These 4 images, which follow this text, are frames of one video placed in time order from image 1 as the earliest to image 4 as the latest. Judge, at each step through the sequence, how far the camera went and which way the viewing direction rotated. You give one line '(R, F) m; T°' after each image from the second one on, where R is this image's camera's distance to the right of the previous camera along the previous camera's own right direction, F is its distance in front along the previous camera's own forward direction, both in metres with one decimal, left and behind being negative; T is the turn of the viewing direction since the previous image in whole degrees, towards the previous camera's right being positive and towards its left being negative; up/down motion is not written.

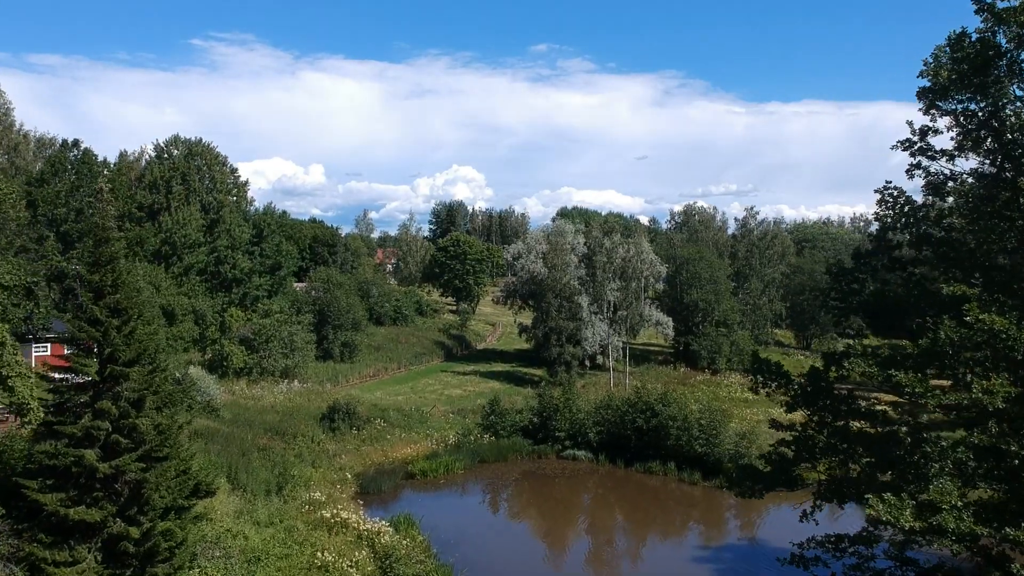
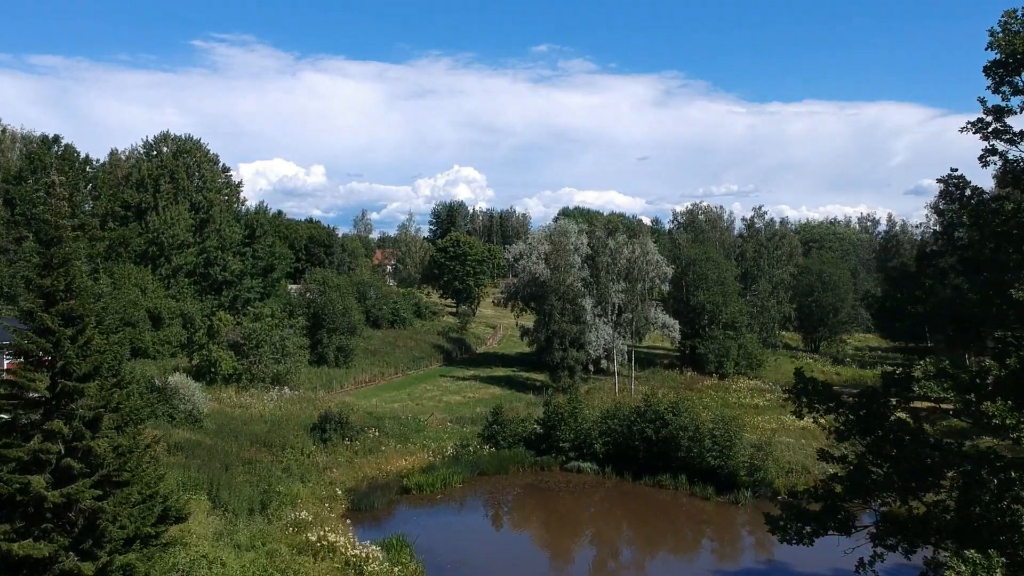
(0.0, +1.4) m; 0°
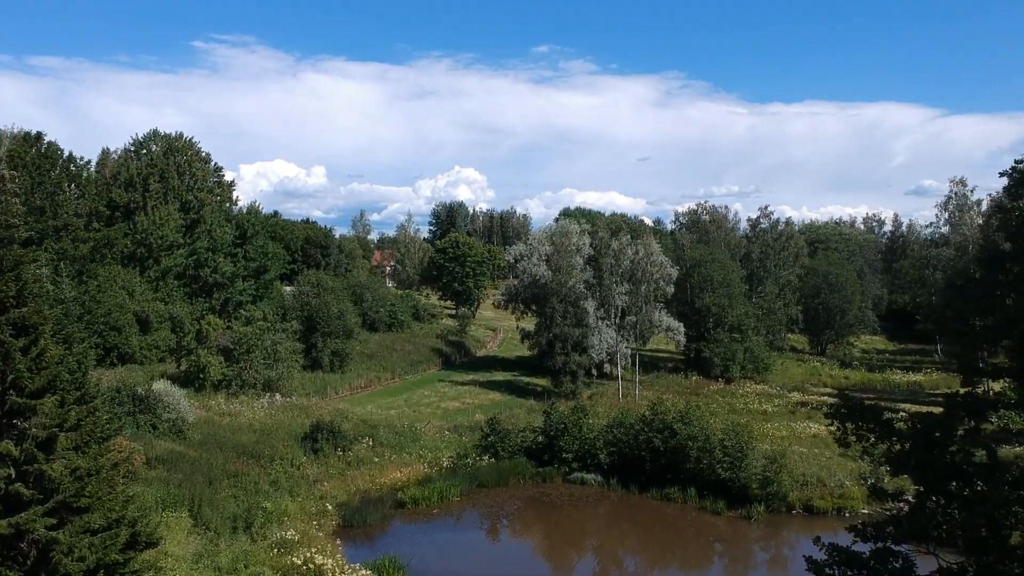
(0.0, +1.1) m; 0°
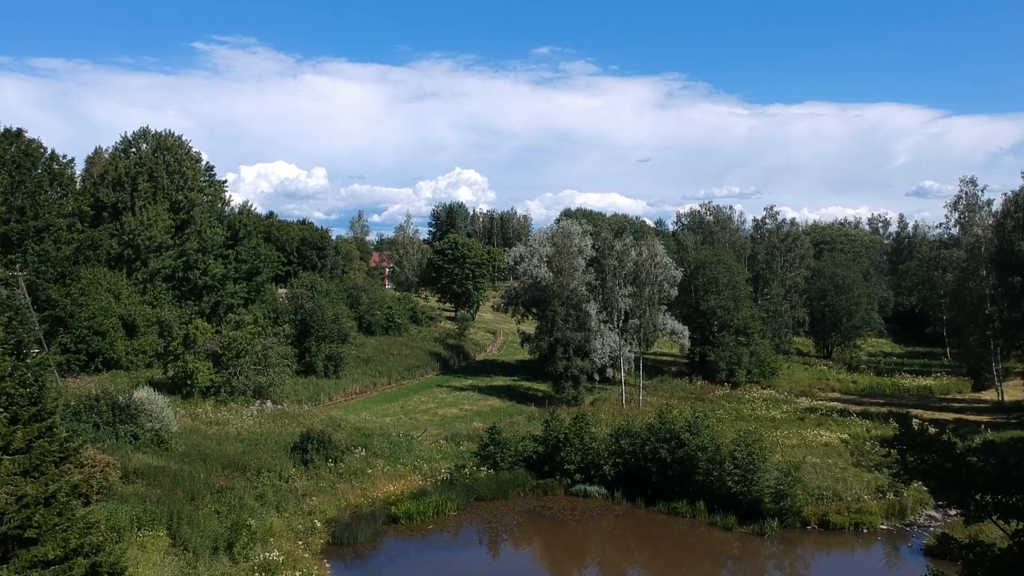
(0.0, +1.1) m; 0°
